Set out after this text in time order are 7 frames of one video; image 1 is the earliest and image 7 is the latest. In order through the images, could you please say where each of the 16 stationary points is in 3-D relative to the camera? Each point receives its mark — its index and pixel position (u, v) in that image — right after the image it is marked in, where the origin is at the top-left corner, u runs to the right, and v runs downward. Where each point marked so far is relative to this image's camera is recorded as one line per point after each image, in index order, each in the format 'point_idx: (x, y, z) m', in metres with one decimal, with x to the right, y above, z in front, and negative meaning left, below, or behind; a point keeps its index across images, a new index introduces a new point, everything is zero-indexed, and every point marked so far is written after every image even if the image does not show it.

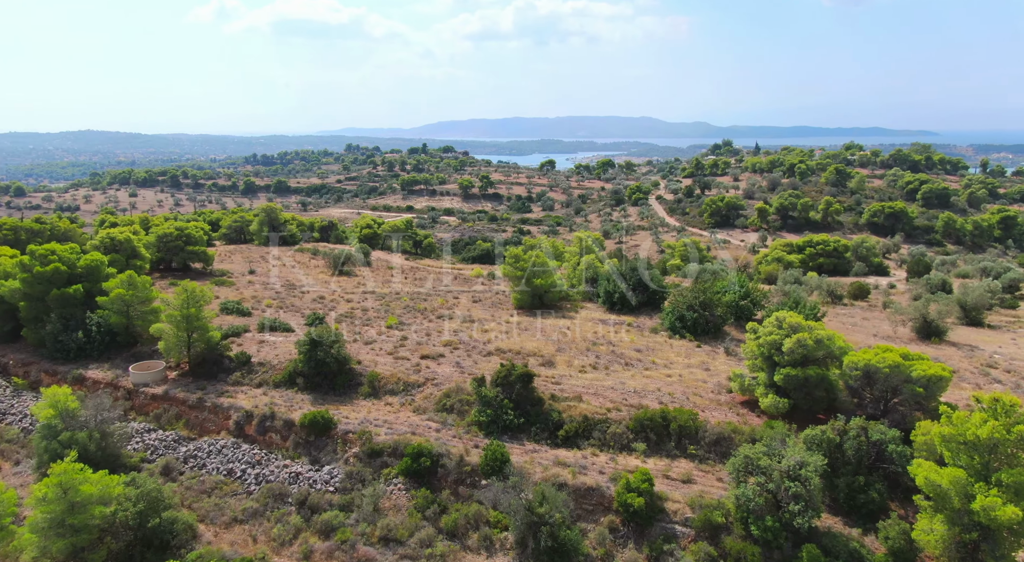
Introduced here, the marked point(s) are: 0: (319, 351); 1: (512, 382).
0: (-5.8, -2.1, +18.9) m
1: (0.0, -2.7, +16.9) m
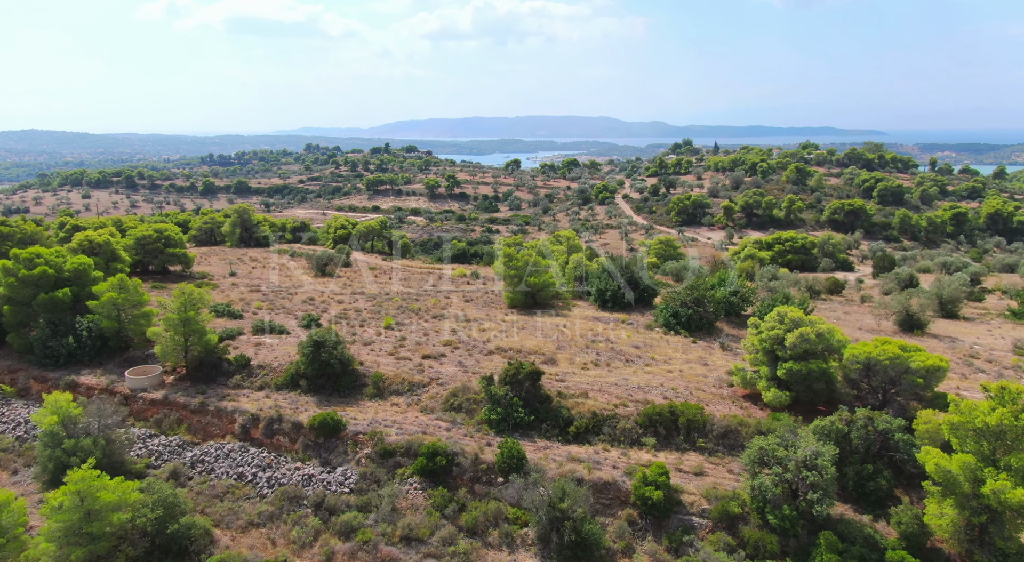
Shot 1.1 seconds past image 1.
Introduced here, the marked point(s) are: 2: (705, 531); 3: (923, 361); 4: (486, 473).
0: (-5.6, -2.1, +18.7) m
1: (+0.3, -2.7, +17.0) m
2: (+4.0, -5.2, +13.2) m
3: (+10.2, -2.0, +15.7) m
4: (-0.6, -4.4, +14.6) m
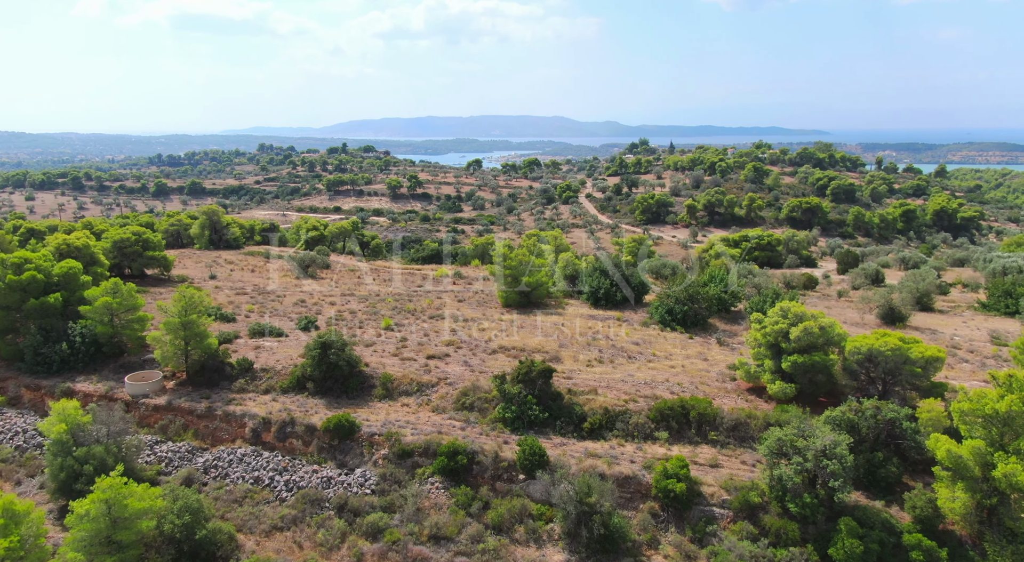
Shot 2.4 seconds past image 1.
0: (-5.4, -2.1, +18.5) m
1: (+0.6, -2.6, +17.1) m
2: (+4.6, -5.1, +13.5) m
3: (+10.6, -1.8, +16.3) m
4: (-0.1, -4.4, +14.7) m
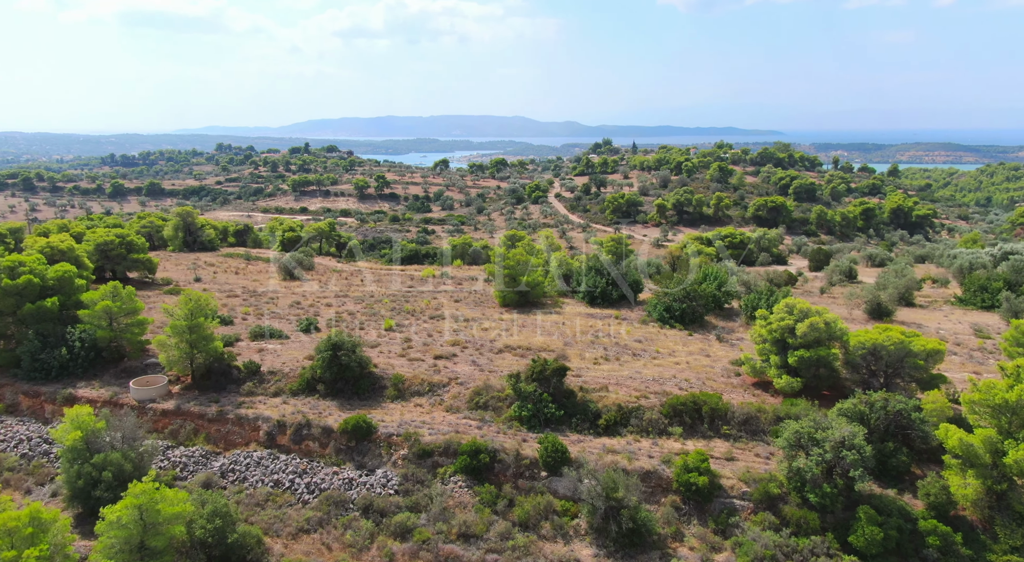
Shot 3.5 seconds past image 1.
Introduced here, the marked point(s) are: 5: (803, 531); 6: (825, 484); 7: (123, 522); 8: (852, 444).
0: (-5.0, -2.2, +18.5) m
1: (+1.0, -2.6, +17.3) m
2: (+5.2, -5.1, +13.9) m
3: (+11.0, -1.7, +16.9) m
4: (+0.4, -4.4, +14.8) m
5: (+6.1, -5.2, +13.2) m
6: (+6.6, -4.3, +13.4) m
7: (-6.9, -4.3, +11.2) m
8: (+7.2, -3.5, +13.4) m
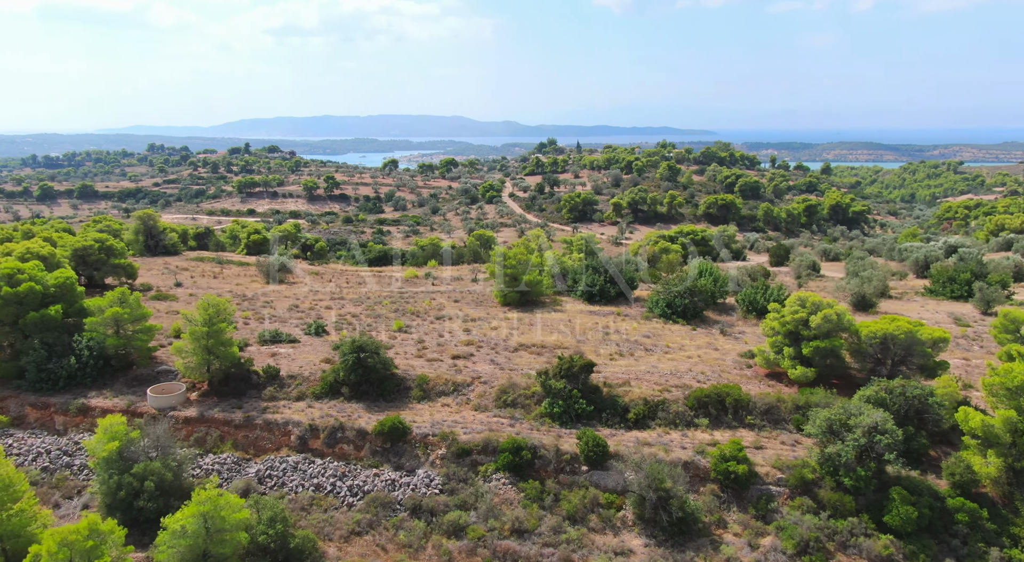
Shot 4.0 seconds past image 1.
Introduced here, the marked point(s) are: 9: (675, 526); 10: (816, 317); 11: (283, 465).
0: (-4.3, -2.2, +18.4) m
1: (+1.8, -2.5, +17.6) m
2: (+6.2, -4.9, +14.4) m
3: (+11.8, -1.5, +17.8) m
4: (+1.4, -4.3, +15.1) m
5: (+7.2, -5.1, +13.8) m
6: (+7.7, -4.2, +14.0) m
7: (-5.7, -4.4, +11.0) m
8: (+8.3, -3.3, +14.1) m
9: (+3.5, -5.3, +13.6) m
10: (+8.9, -1.1, +18.6) m
11: (-5.6, -4.5, +15.4) m
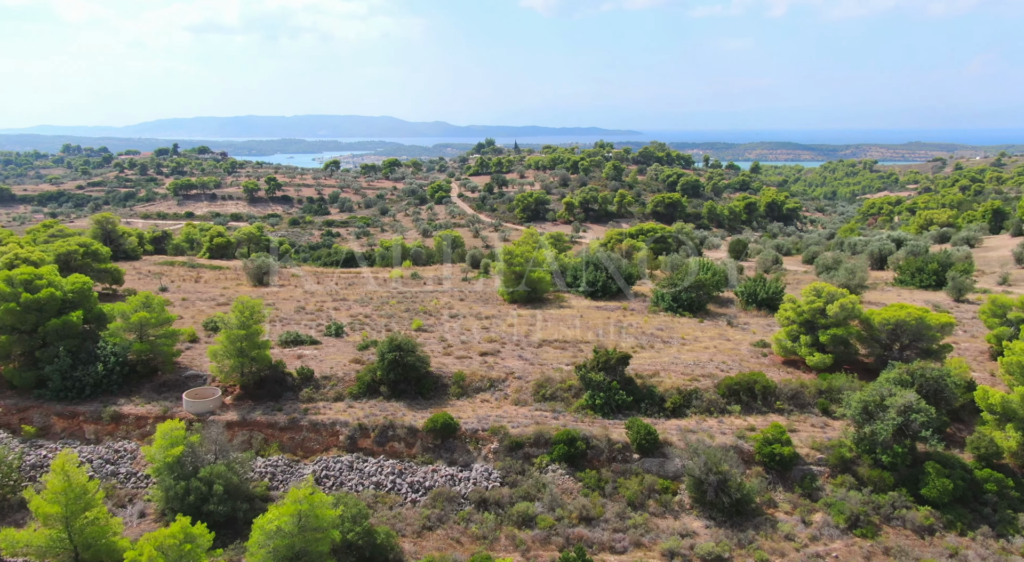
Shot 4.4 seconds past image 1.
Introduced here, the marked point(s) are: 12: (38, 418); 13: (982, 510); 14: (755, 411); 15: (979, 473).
0: (-3.2, -2.2, +18.5) m
1: (+2.9, -2.4, +18.1) m
2: (+7.6, -4.7, +15.3) m
3: (+12.9, -1.2, +19.1) m
4: (+2.7, -4.2, +15.6) m
5: (+8.6, -4.8, +14.7) m
6: (+9.1, -3.9, +15.0) m
7: (-4.0, -4.4, +11.0) m
8: (+9.6, -3.0, +15.1) m
9: (+4.9, -5.1, +14.3) m
10: (+9.9, -0.8, +19.6) m
11: (-4.2, -4.5, +15.4) m
12: (-13.0, -3.8, +17.4) m
13: (+10.6, -5.2, +14.3) m
14: (+6.9, -3.7, +18.0) m
15: (+10.9, -4.5, +14.7) m
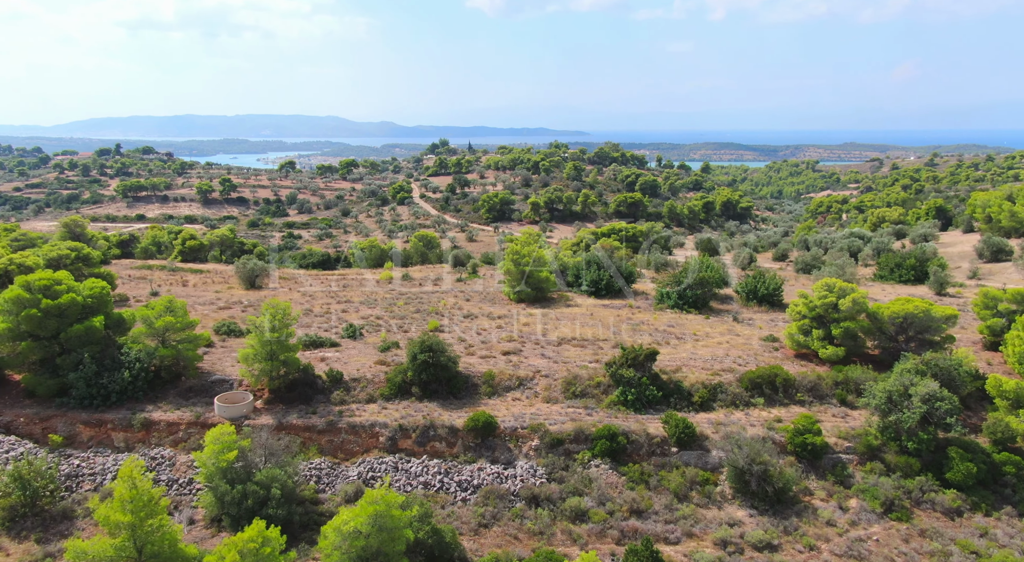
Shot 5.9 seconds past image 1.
0: (-2.3, -2.2, +18.6) m
1: (+3.8, -2.4, +18.6) m
2: (+8.7, -4.6, +16.0) m
3: (+13.7, -1.0, +20.0) m
4: (+3.8, -4.2, +16.0) m
5: (+9.7, -4.7, +15.5) m
6: (+10.2, -3.8, +15.8) m
7: (-2.7, -4.4, +11.1) m
8: (+10.7, -2.9, +15.9) m
9: (+6.1, -5.0, +14.8) m
10: (+10.7, -0.7, +20.4) m
11: (-3.1, -4.5, +15.5) m
12: (-12.0, -3.9, +17.0) m
13: (+11.8, -5.1, +15.2) m
14: (+7.9, -3.6, +18.7) m
15: (+12.0, -4.3, +15.6) m
